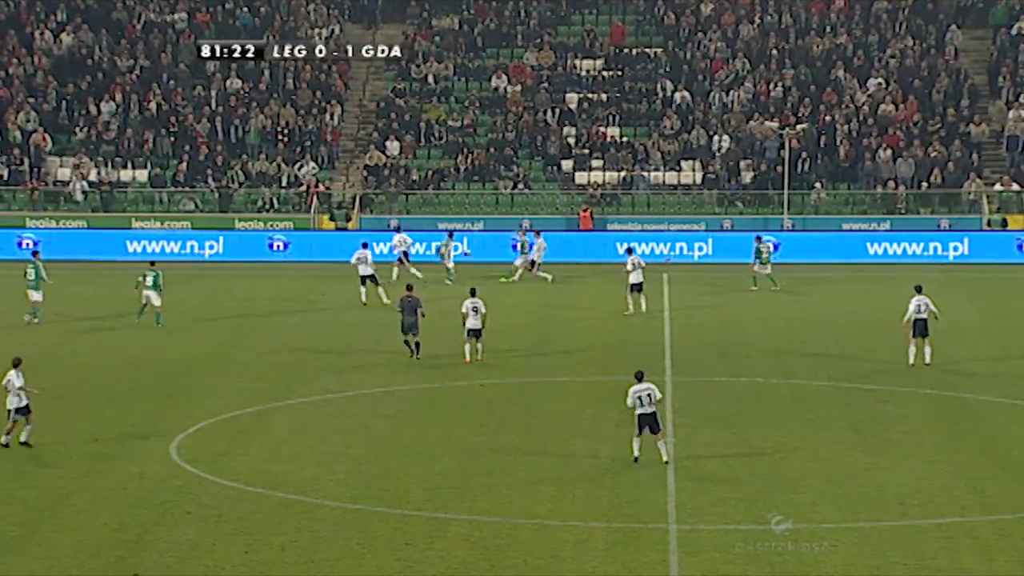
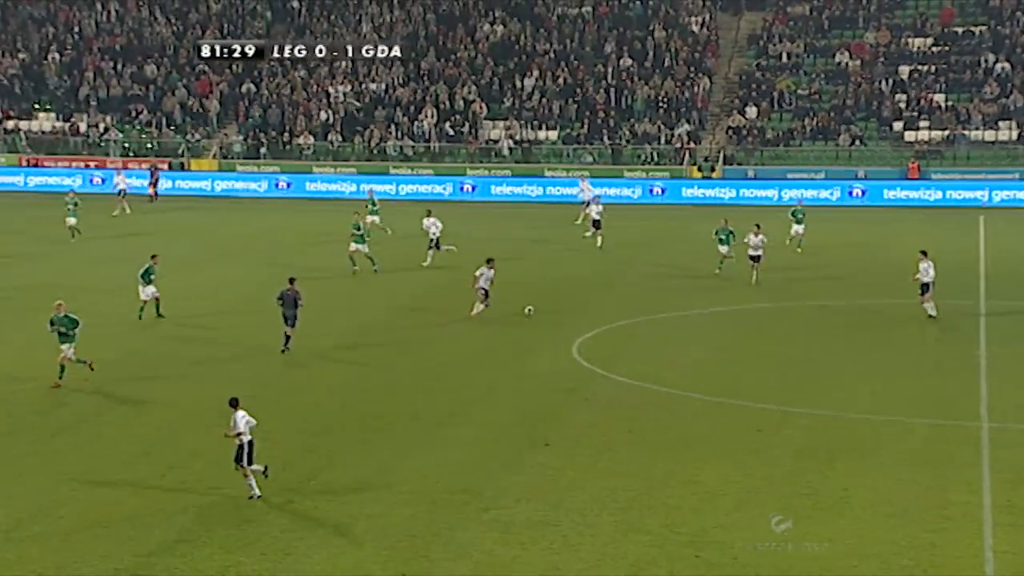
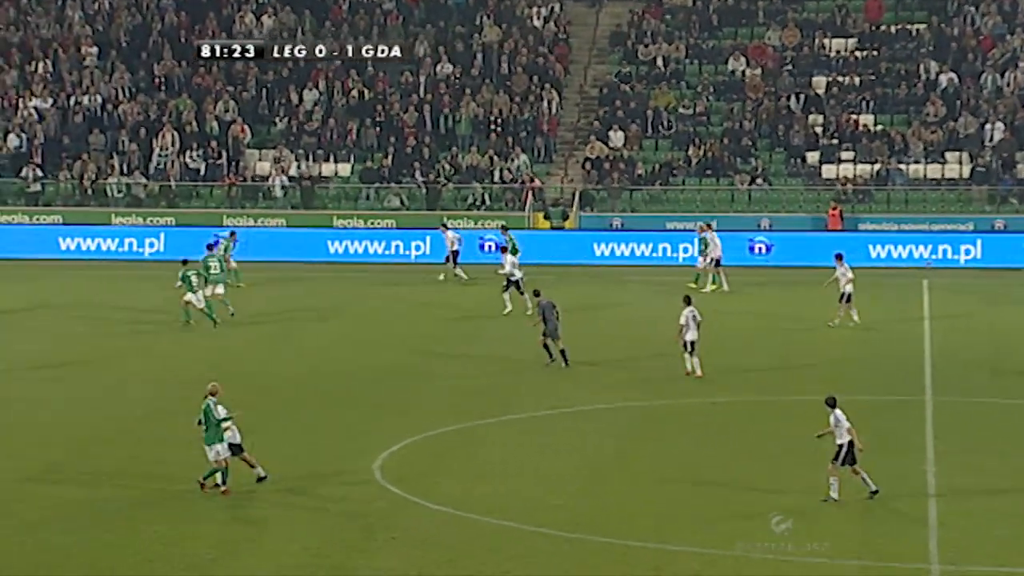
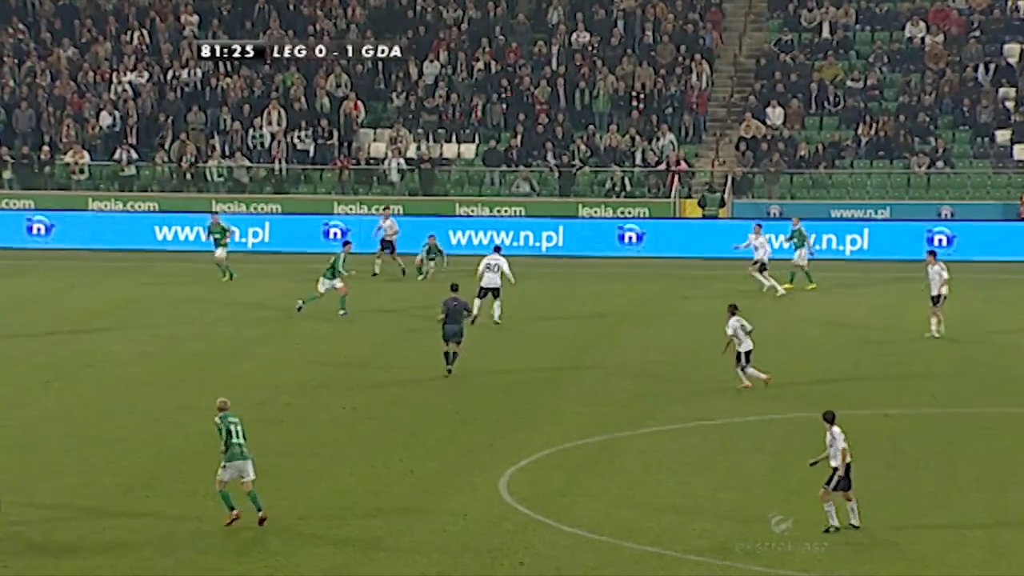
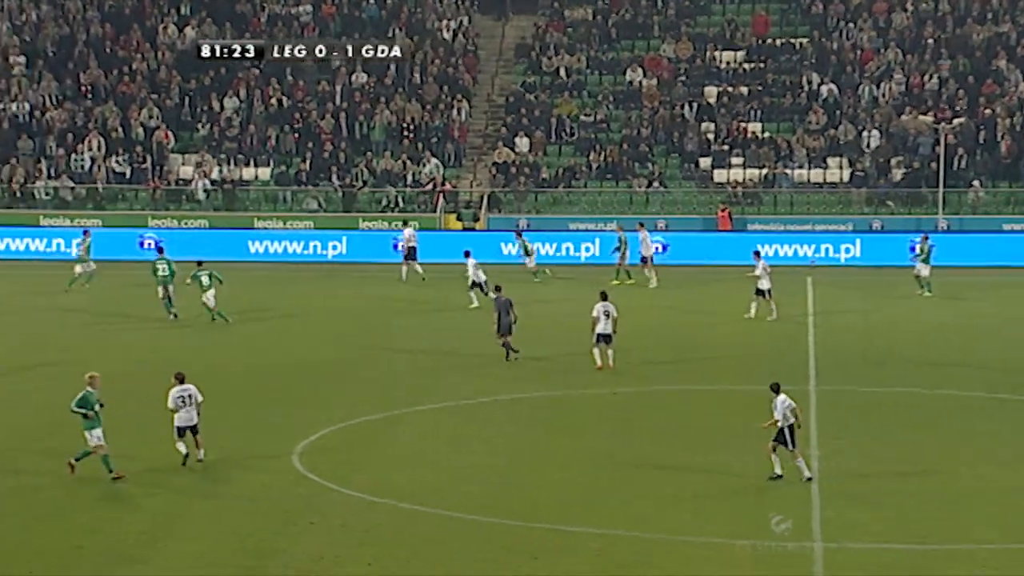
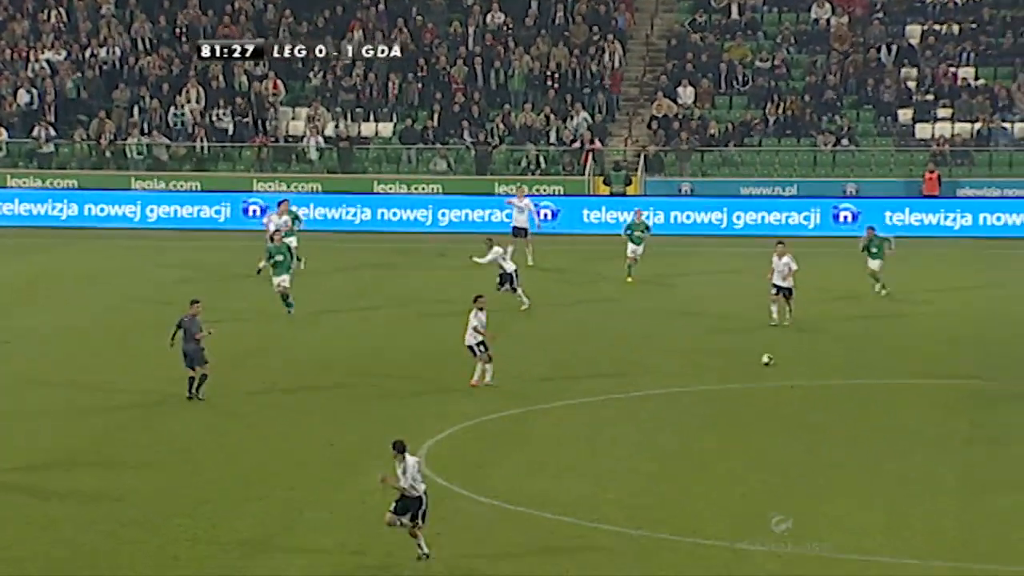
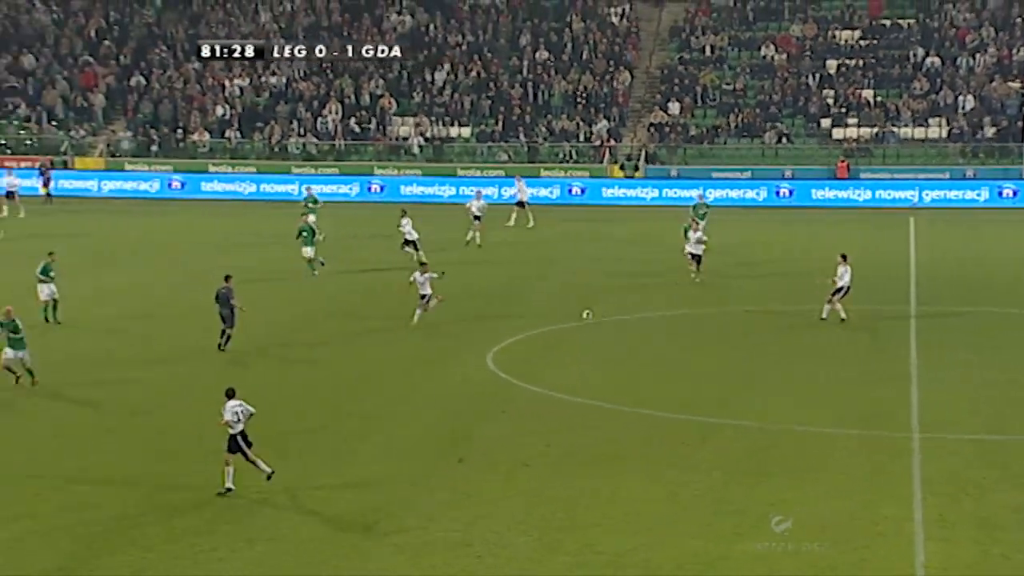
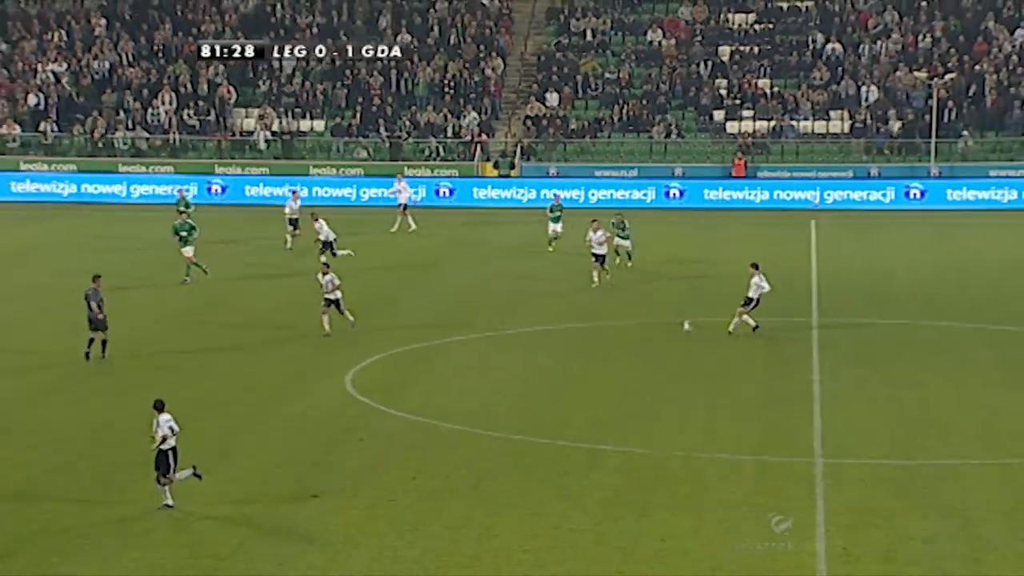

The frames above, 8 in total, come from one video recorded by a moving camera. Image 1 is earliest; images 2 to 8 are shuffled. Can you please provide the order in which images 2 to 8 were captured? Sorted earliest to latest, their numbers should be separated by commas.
5, 3, 4, 6, 8, 7, 2
